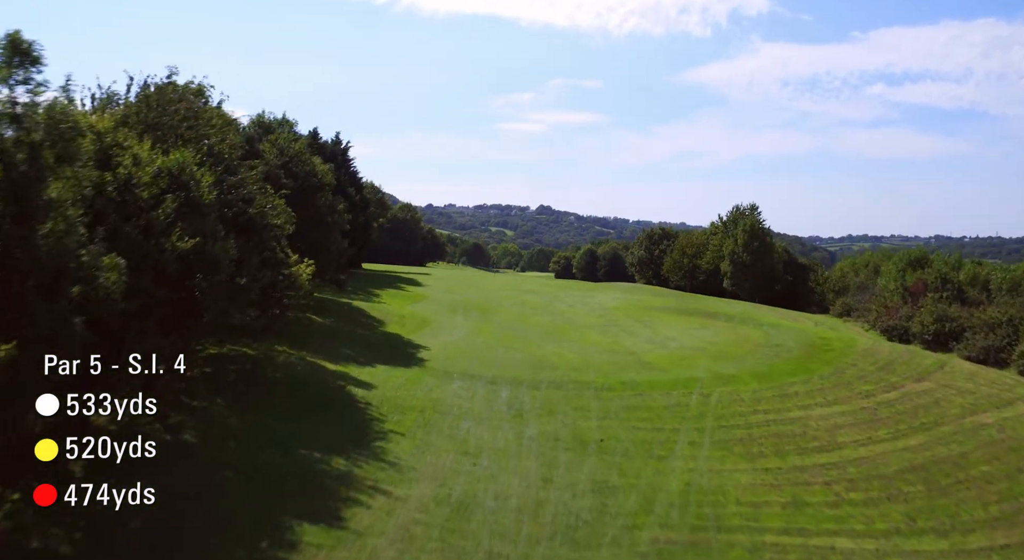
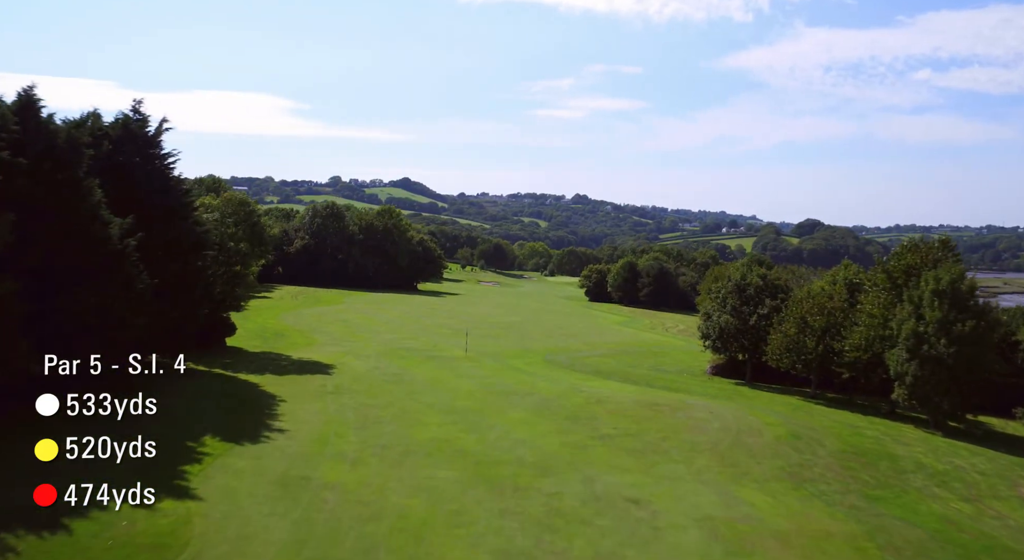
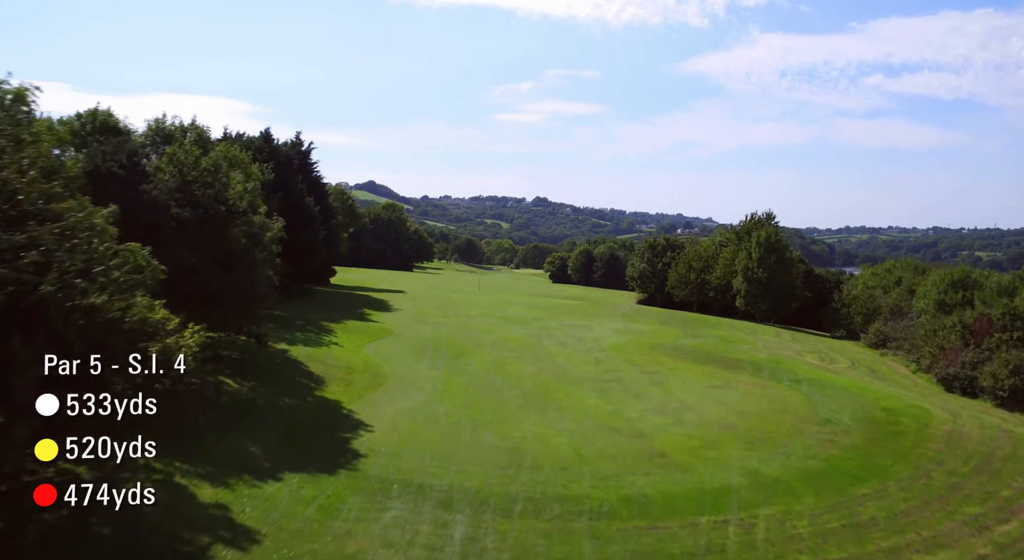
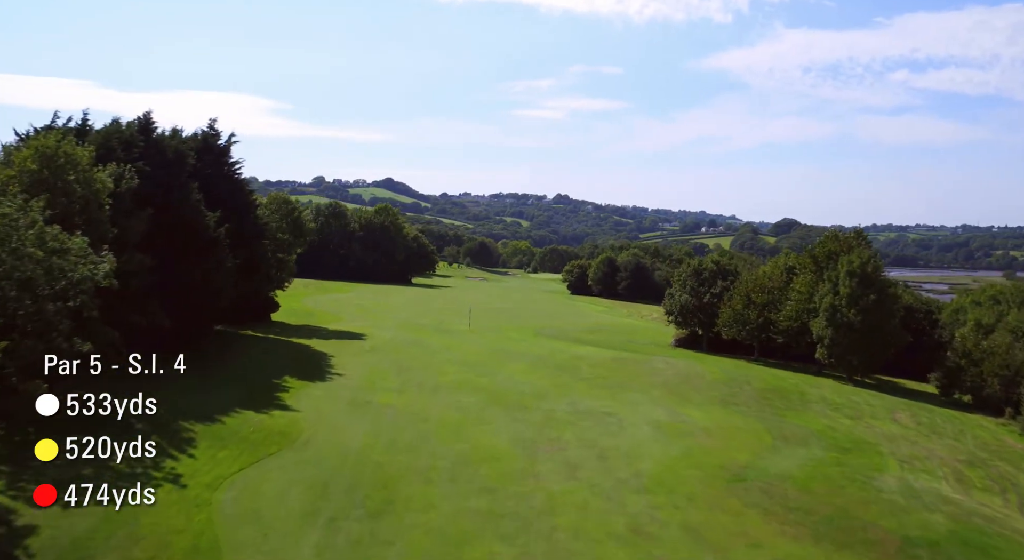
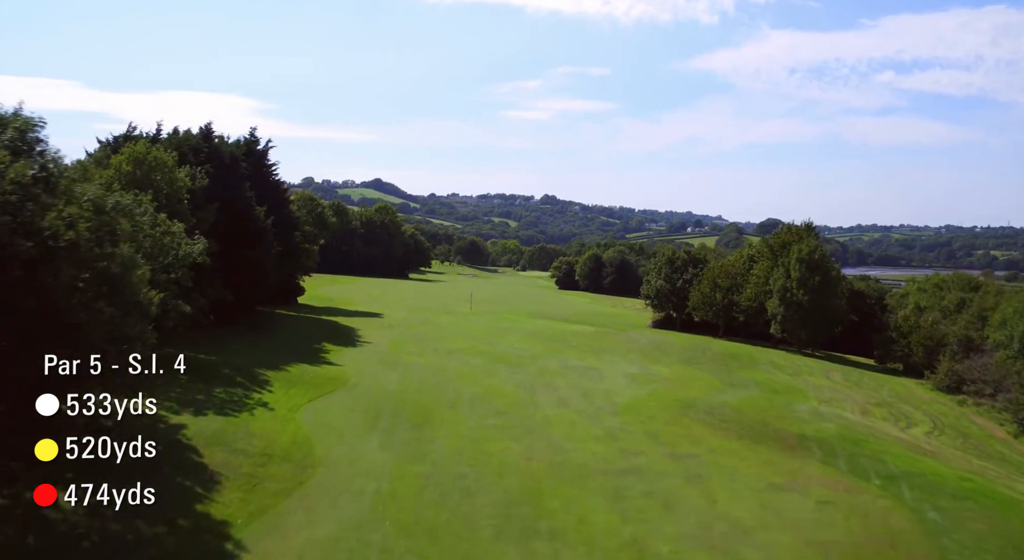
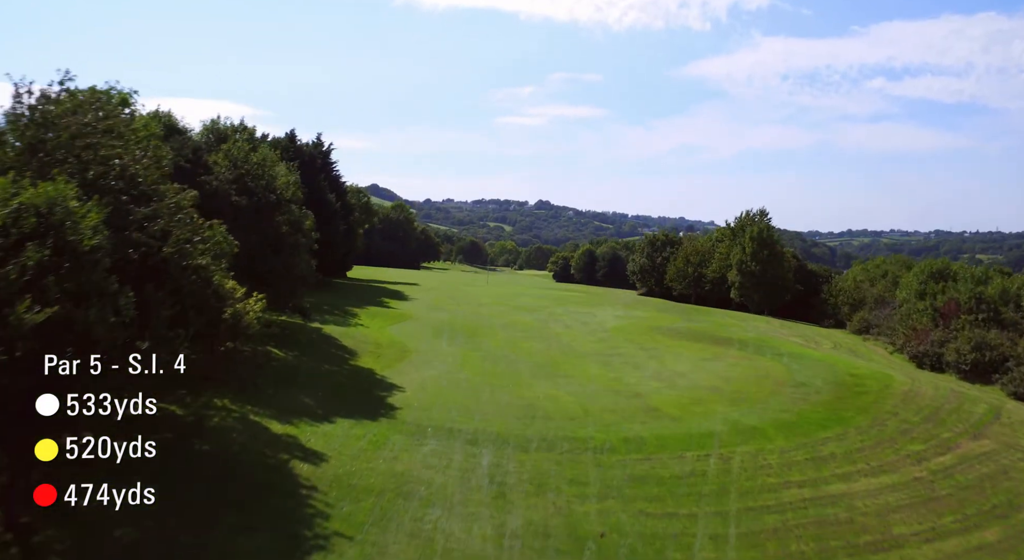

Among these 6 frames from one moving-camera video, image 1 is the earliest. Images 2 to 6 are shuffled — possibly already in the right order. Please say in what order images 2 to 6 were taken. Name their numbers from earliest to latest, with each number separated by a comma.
6, 3, 5, 4, 2
